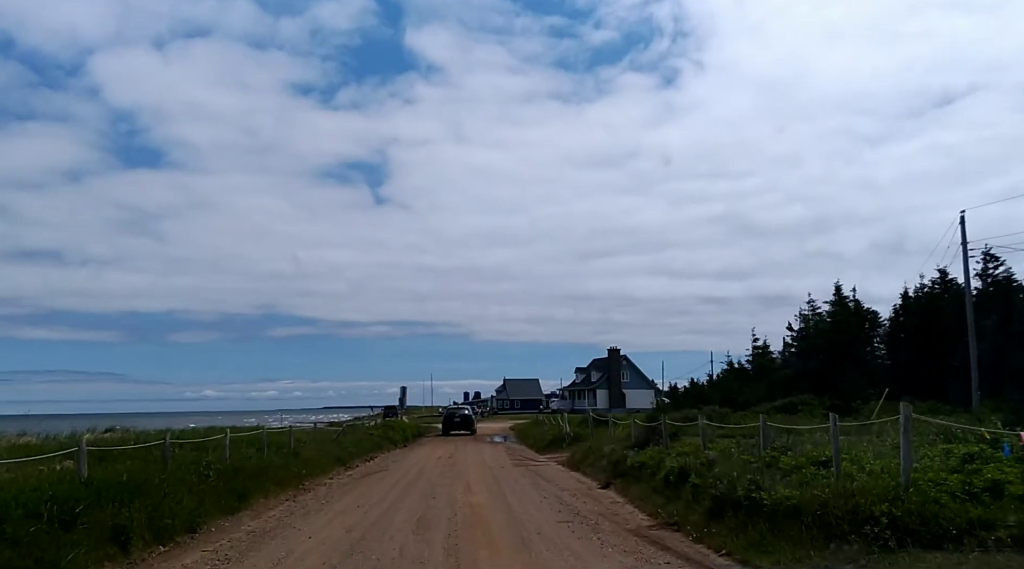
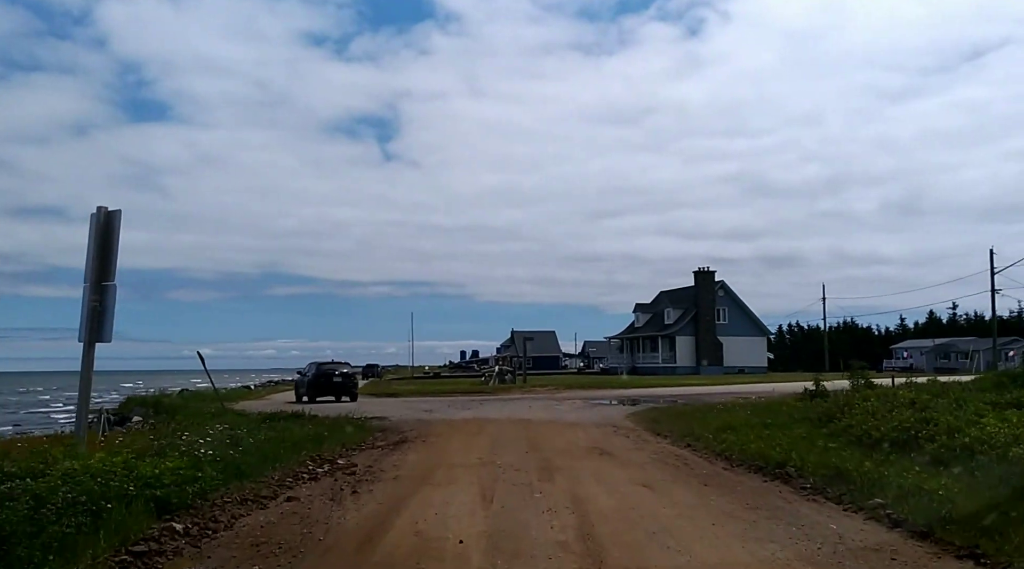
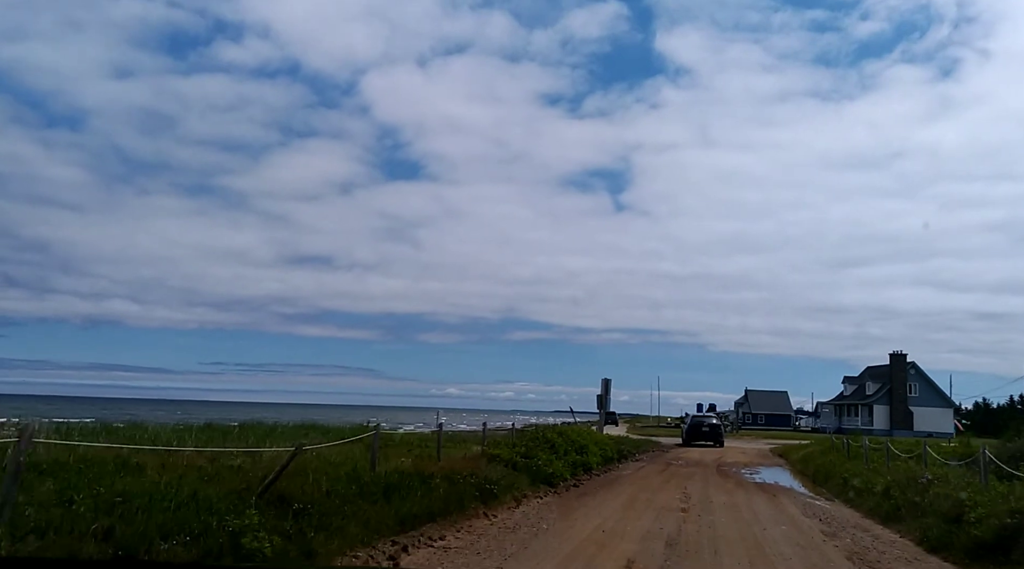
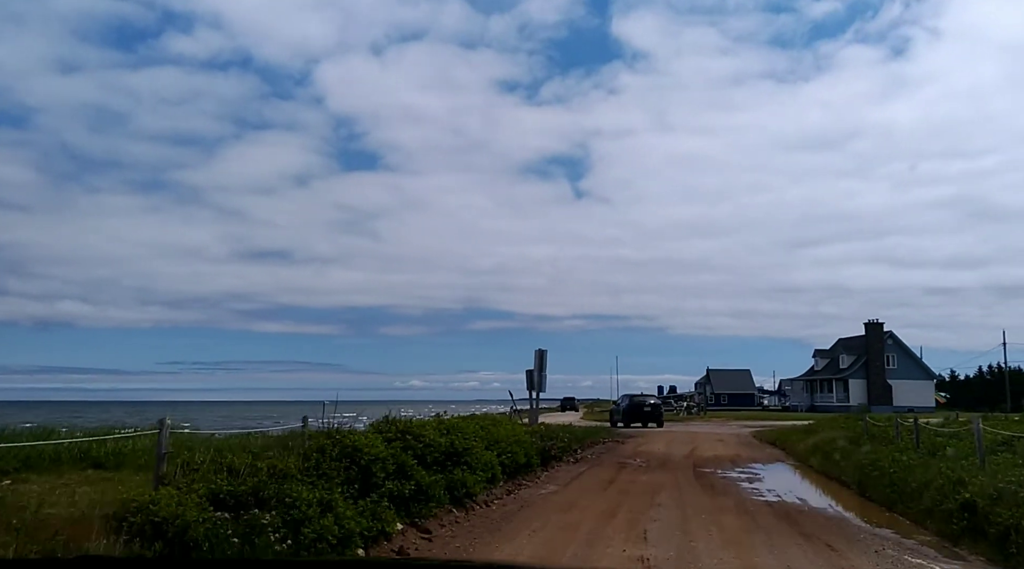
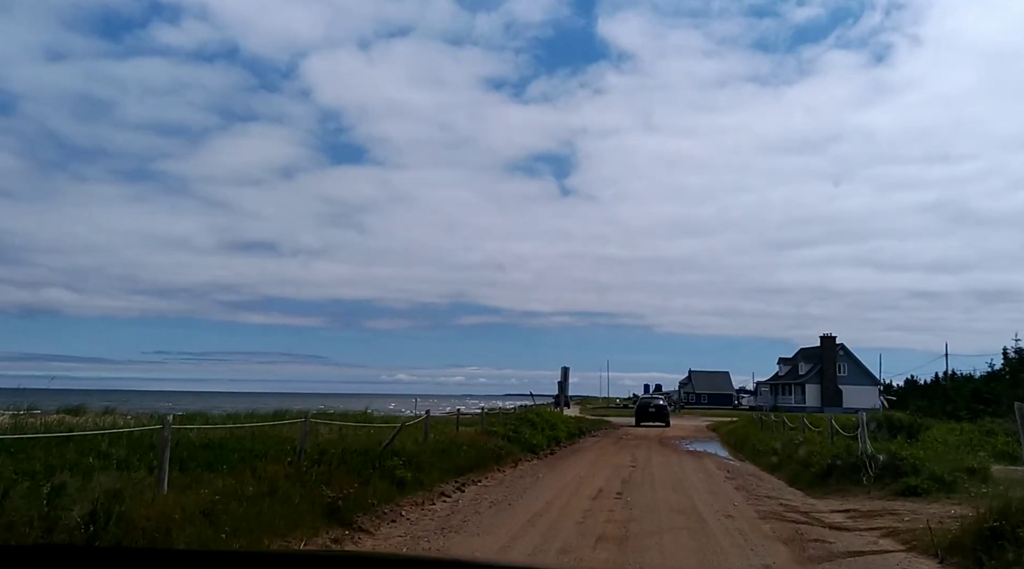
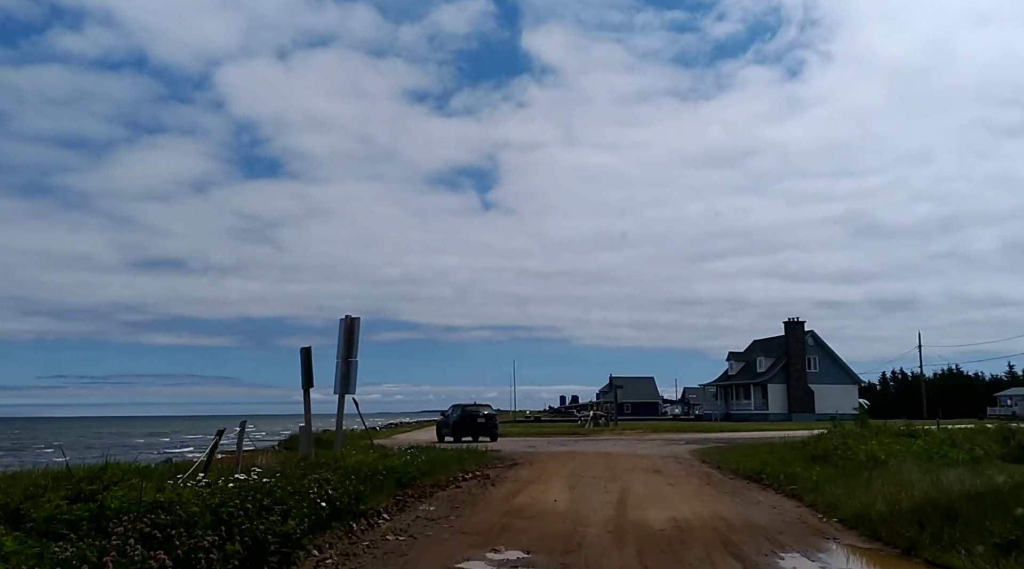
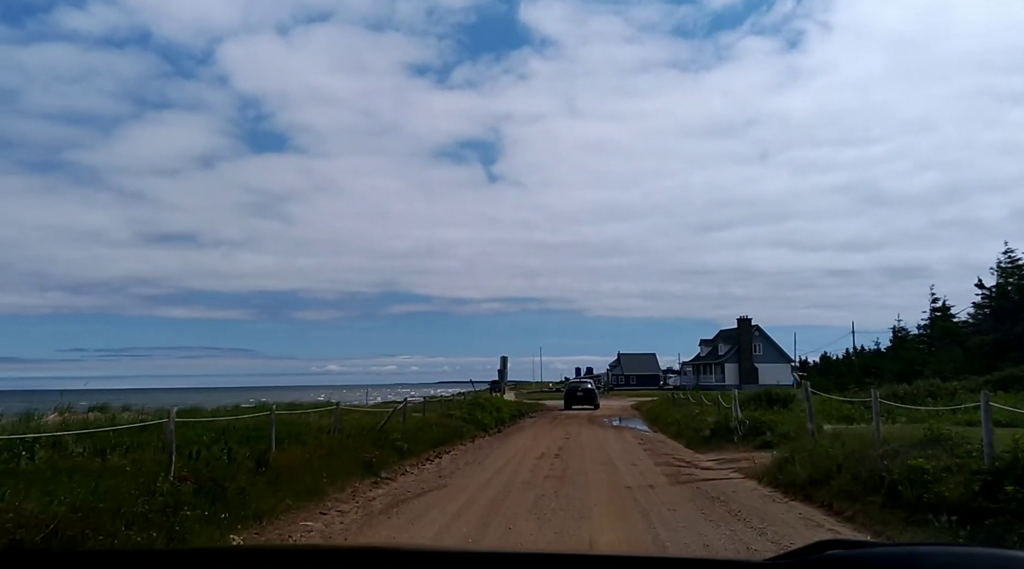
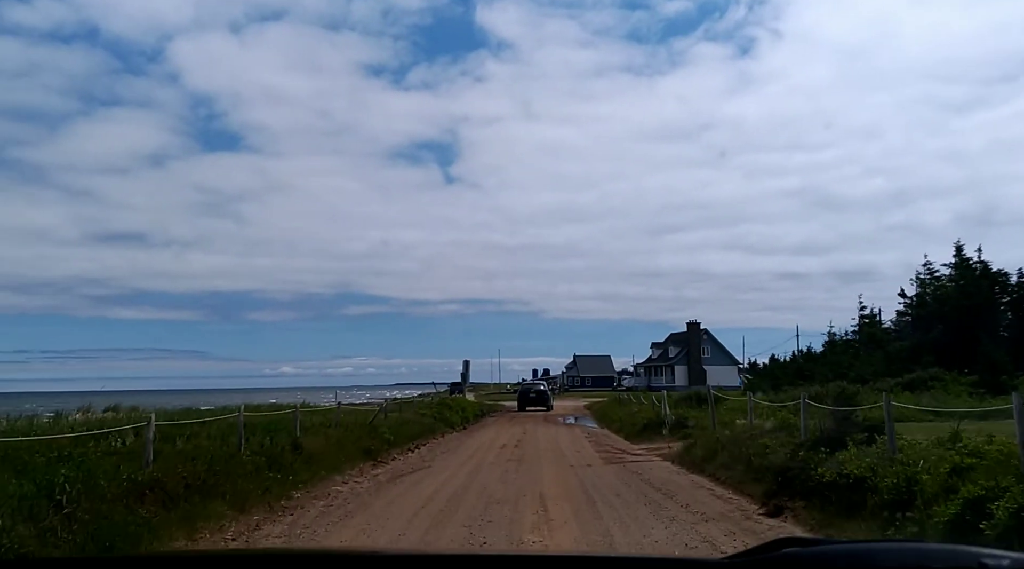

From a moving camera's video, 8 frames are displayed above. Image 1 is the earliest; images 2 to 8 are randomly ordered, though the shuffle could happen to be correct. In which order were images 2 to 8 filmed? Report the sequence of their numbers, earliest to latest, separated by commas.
8, 7, 5, 3, 4, 6, 2
